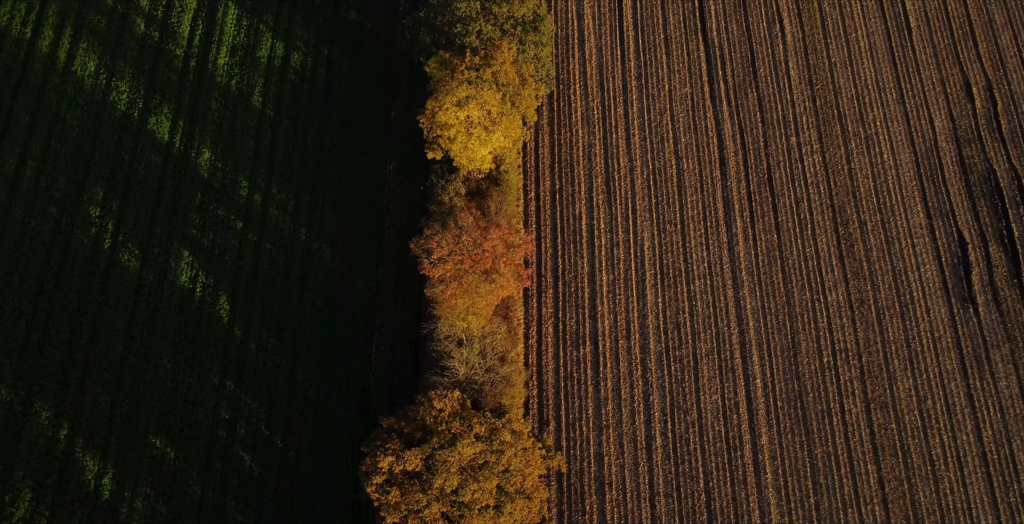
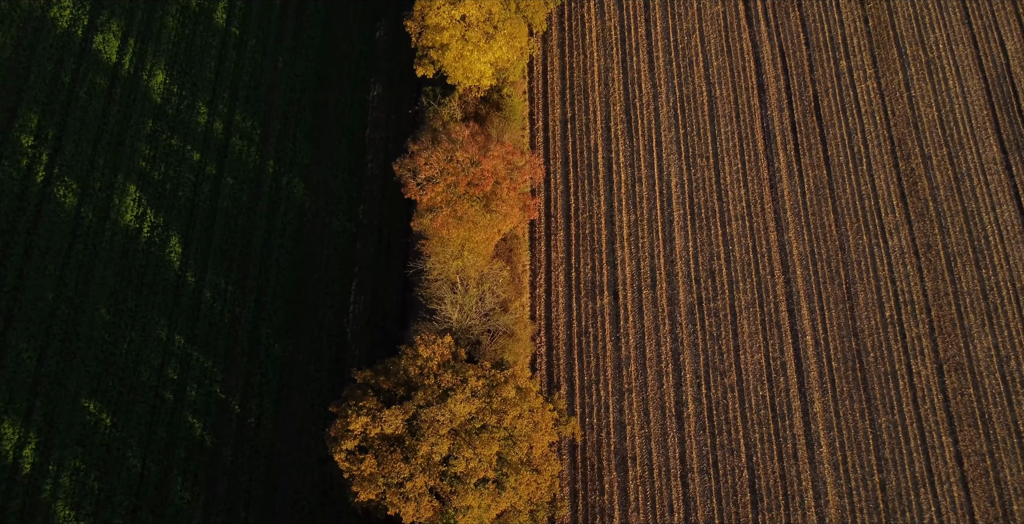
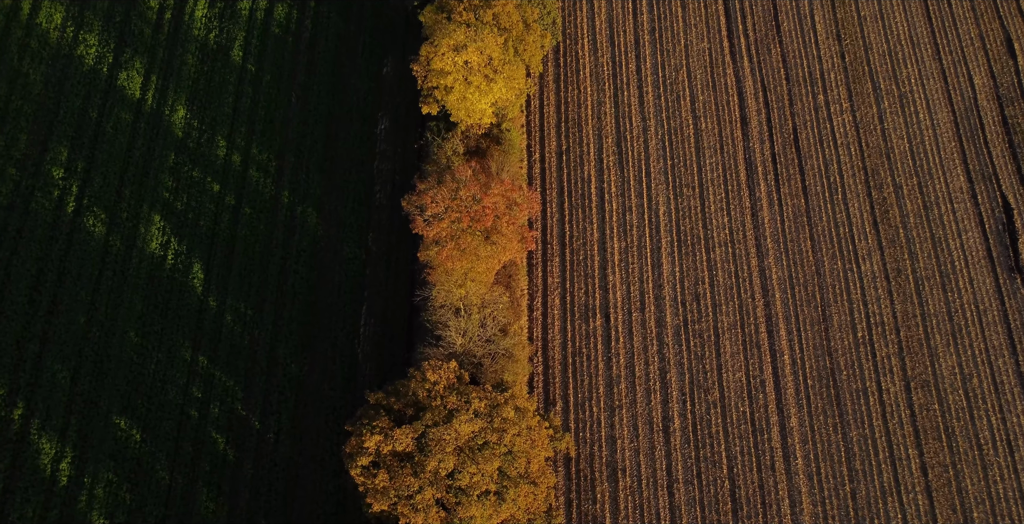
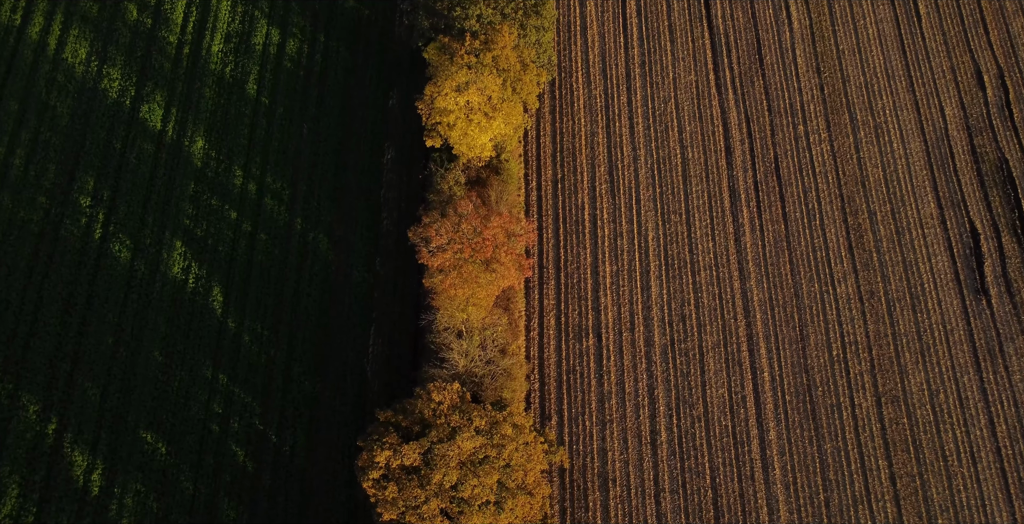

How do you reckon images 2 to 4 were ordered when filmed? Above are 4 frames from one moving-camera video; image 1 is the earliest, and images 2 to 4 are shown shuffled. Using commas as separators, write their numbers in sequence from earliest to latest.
4, 3, 2
